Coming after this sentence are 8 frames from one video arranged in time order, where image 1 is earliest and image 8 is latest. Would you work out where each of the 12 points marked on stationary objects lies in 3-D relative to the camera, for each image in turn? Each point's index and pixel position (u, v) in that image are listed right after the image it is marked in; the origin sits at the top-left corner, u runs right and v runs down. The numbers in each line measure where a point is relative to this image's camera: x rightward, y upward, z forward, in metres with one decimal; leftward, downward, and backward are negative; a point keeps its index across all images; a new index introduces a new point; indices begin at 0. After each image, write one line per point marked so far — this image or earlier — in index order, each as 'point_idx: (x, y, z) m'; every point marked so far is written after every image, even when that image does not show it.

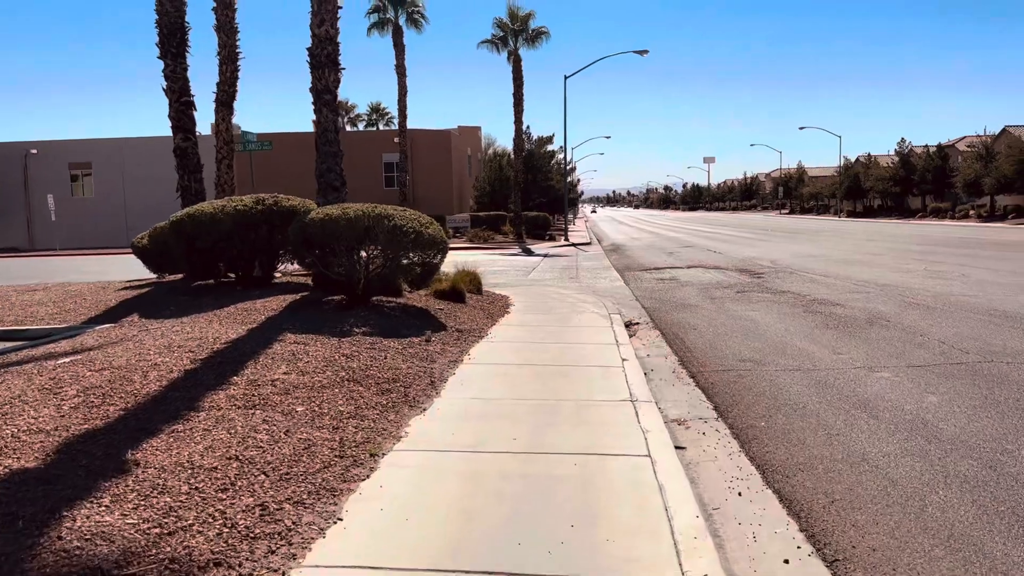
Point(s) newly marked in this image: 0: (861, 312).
0: (+5.1, -0.3, +12.2) m
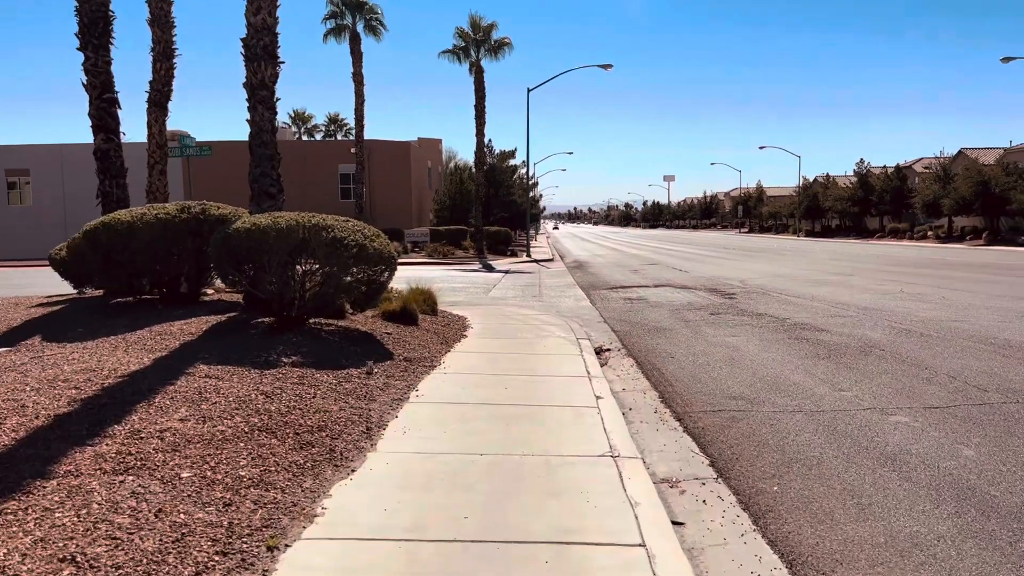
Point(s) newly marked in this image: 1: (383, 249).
0: (+4.5, -0.7, +11.1) m
1: (-1.5, +0.4, +9.5) m
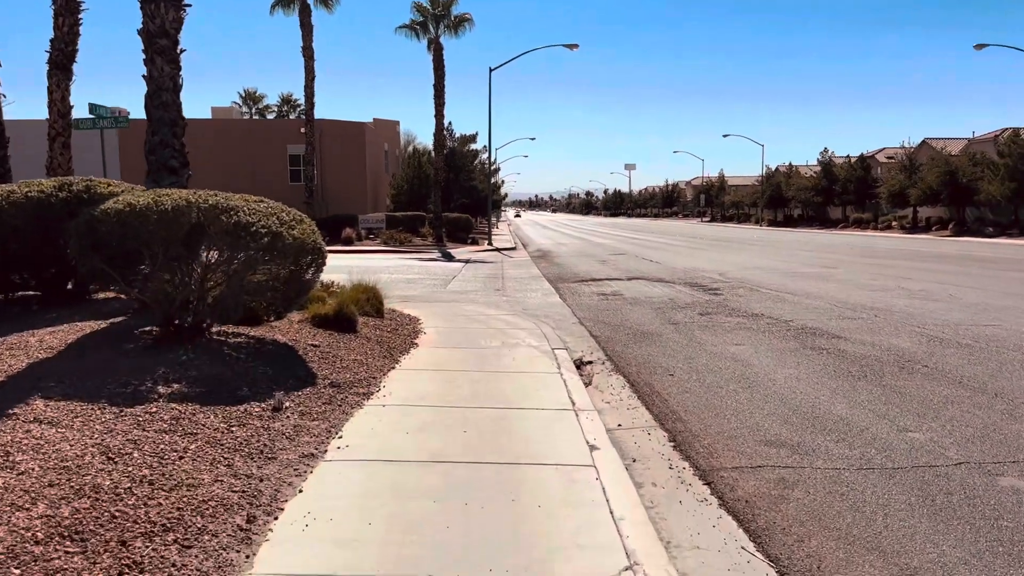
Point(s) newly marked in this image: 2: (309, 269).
0: (+4.1, -0.7, +9.3) m
1: (-1.8, +0.4, +7.4) m
2: (-1.8, +0.2, +7.5) m
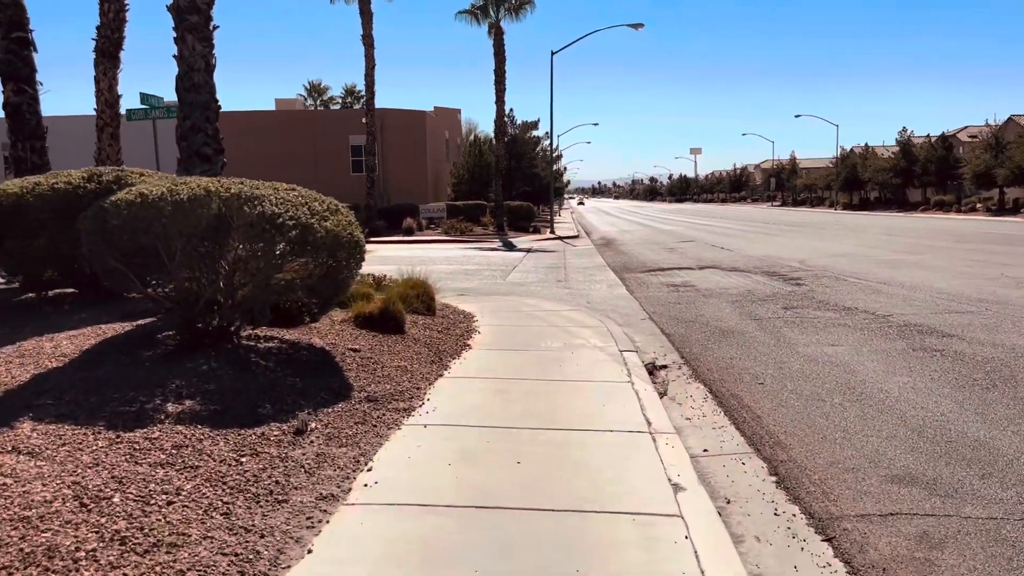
0: (+4.7, -0.6, +8.0) m
1: (-1.3, +0.4, +6.6) m
2: (-1.3, +0.2, +6.7) m
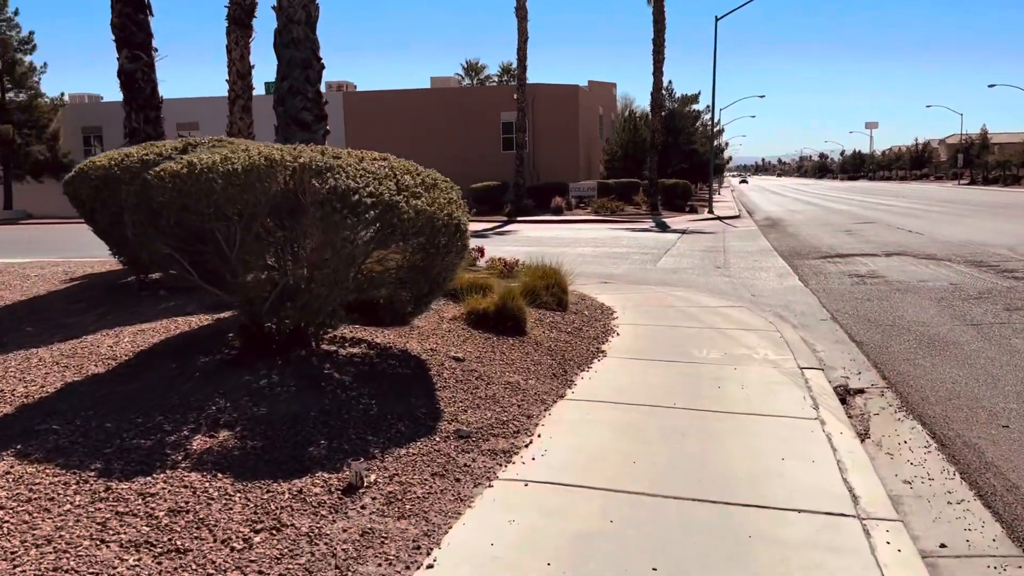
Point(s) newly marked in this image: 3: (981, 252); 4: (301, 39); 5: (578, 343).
0: (+5.8, -0.7, +5.5) m
1: (-0.4, +0.5, +5.2) m
2: (-0.4, +0.2, +5.3) m
3: (+9.5, +0.8, +16.9) m
4: (-1.9, +2.2, +7.3) m
5: (+0.6, -0.5, +7.0) m
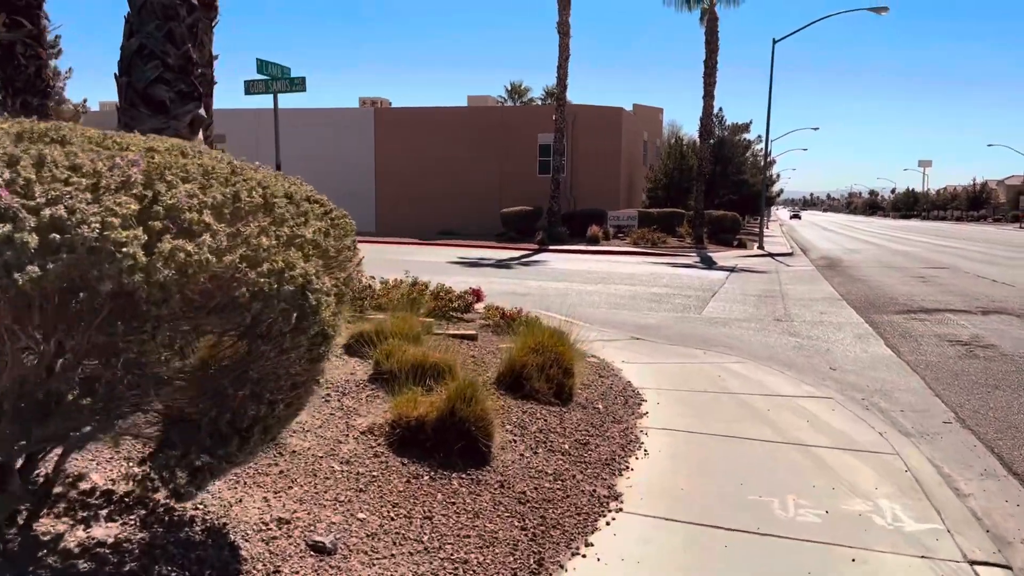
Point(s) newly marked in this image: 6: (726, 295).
0: (+5.4, -1.4, +2.5) m
1: (-0.7, +0.1, +2.5) m
2: (-0.7, -0.2, +2.6) m
3: (+9.7, -0.4, +13.7) m
4: (-2.0, +1.8, +4.7) m
5: (+0.3, -1.0, +4.2) m
6: (+4.5, -0.1, +17.5) m
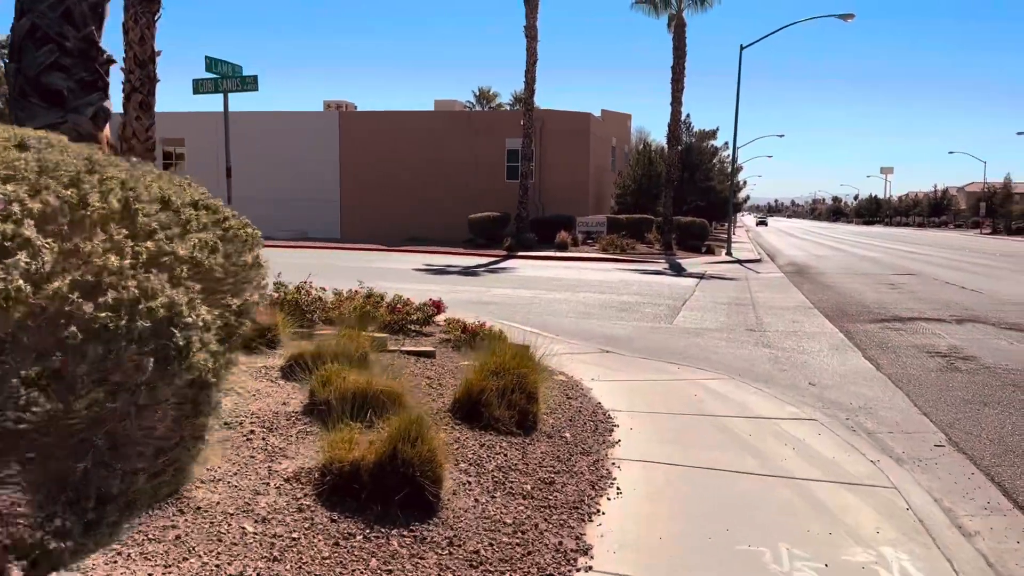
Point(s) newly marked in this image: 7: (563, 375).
0: (+5.3, -1.4, +2.1) m
1: (-0.8, 0.0, +1.9) m
2: (-0.8, -0.3, +2.0) m
3: (+9.2, -0.6, +13.4) m
4: (-2.2, +1.7, +4.0) m
5: (+0.1, -1.1, +3.6) m
6: (+3.8, -0.3, +17.1) m
7: (+0.5, -0.8, +7.4) m
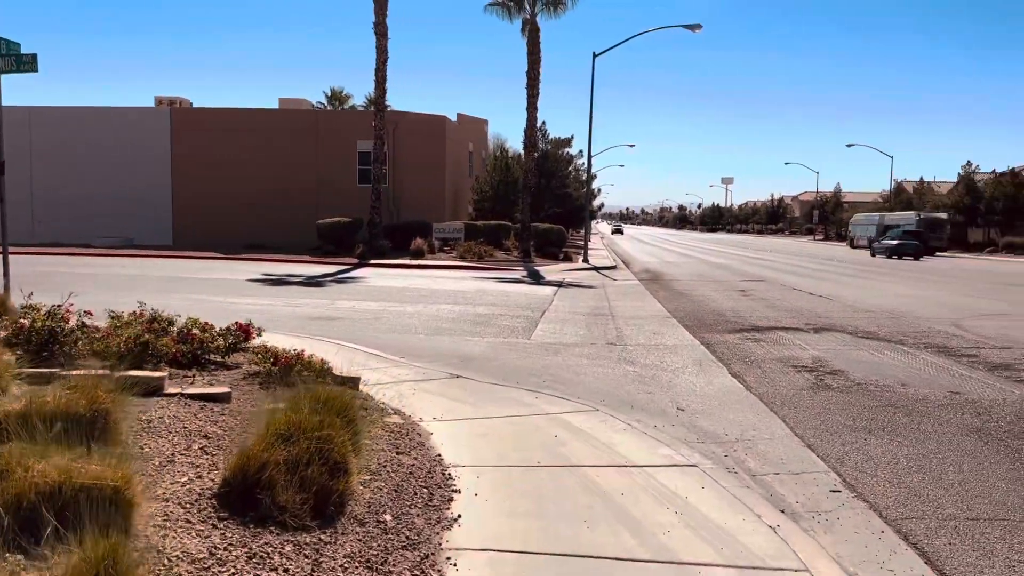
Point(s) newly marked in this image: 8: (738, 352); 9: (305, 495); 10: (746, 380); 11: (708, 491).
0: (+4.8, -1.5, +1.6) m
1: (-1.2, -0.1, +0.4) m
2: (-1.2, -0.4, +0.5) m
3: (+6.7, -0.7, +13.5) m
4: (-2.9, +1.5, +2.3) m
5: (-0.5, -1.2, +2.2) m
6: (+0.8, -0.5, +16.2) m
7: (-0.8, -0.9, +6.1) m
8: (+3.2, -0.9, +11.6) m
9: (-0.9, -0.9, +3.5) m
10: (+2.7, -1.0, +9.5) m
11: (+1.1, -1.1, +4.8) m
